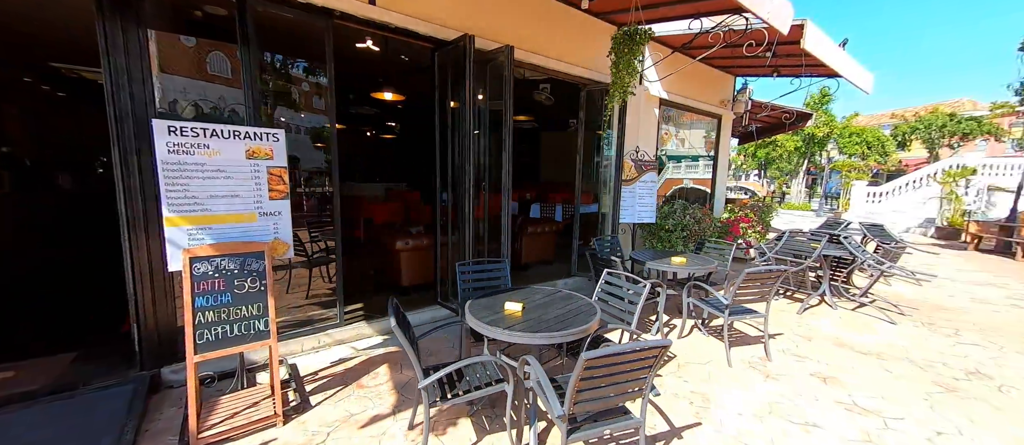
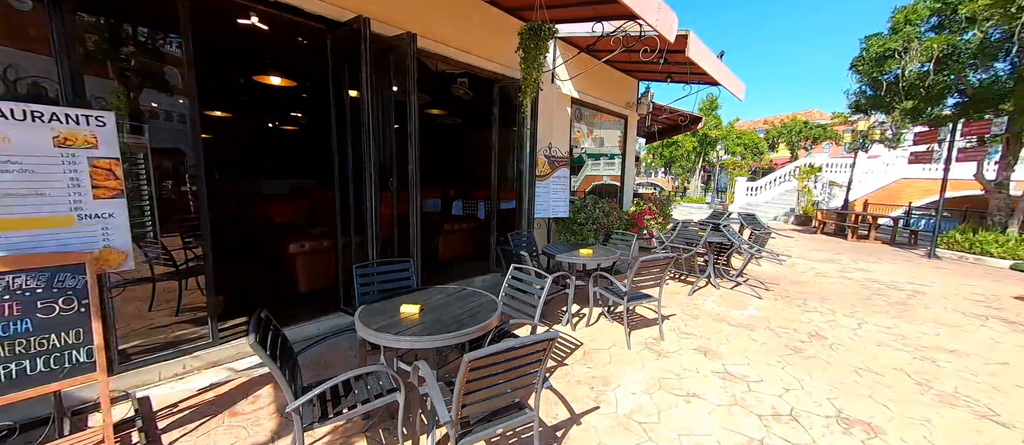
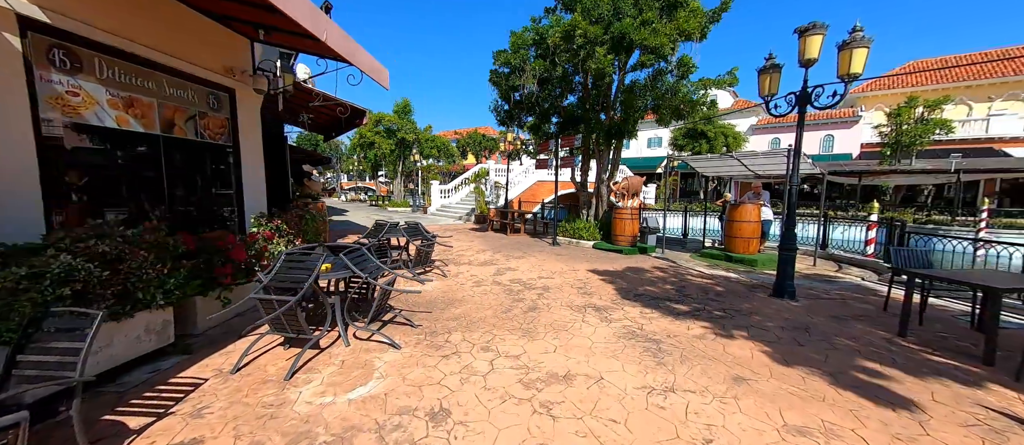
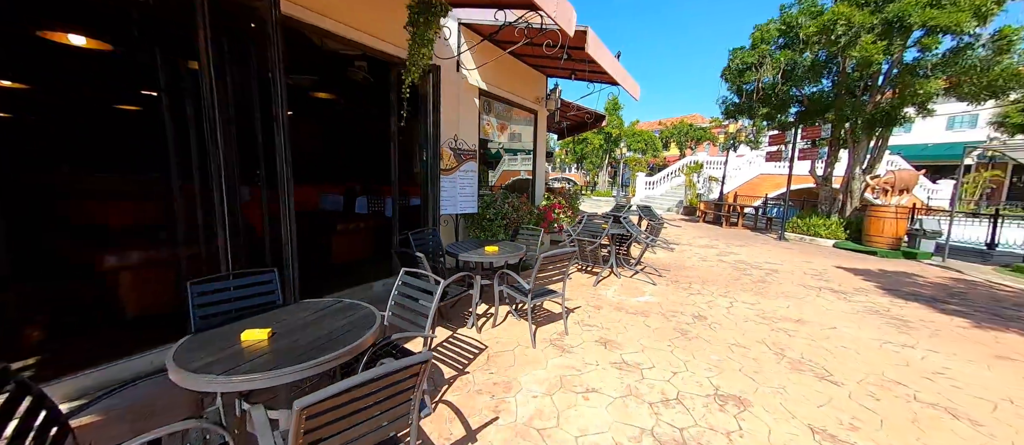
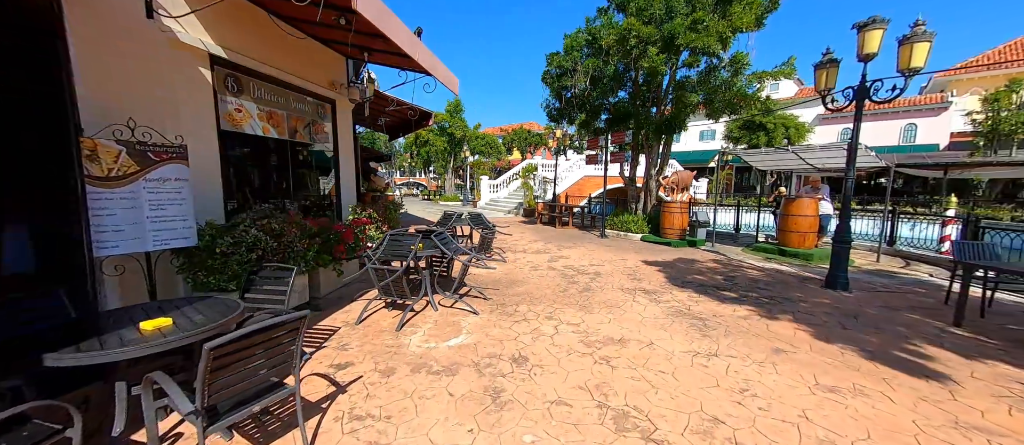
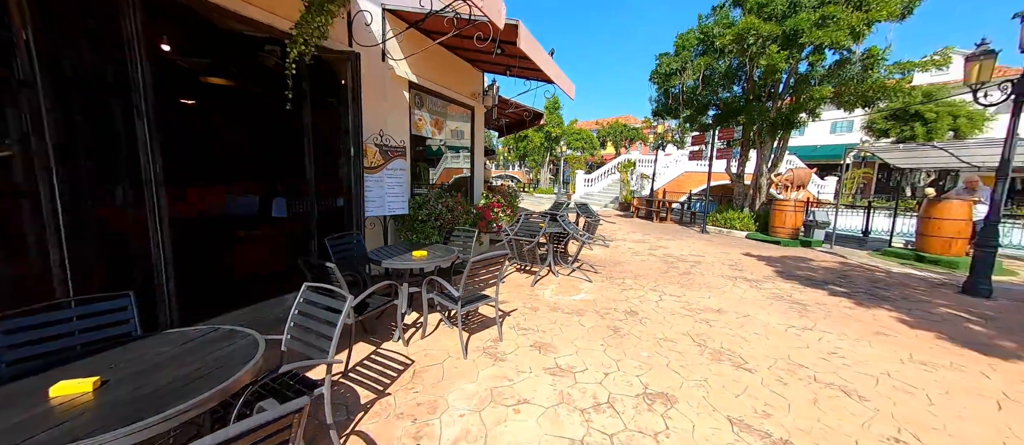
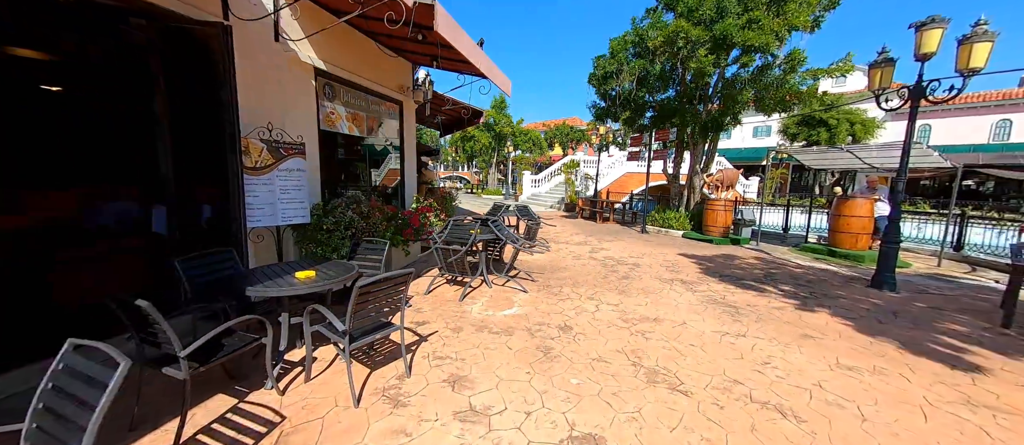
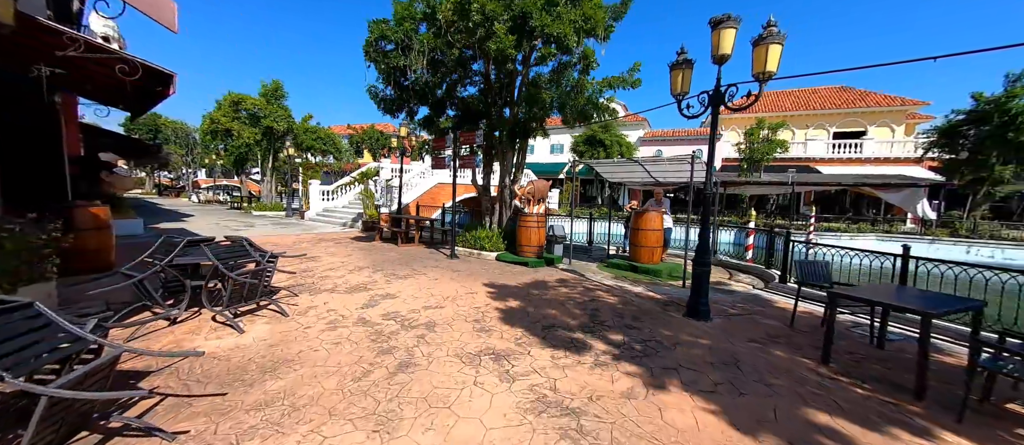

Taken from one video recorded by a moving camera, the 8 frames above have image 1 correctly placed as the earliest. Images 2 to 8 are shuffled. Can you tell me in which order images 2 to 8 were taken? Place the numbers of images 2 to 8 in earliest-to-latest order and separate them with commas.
2, 4, 6, 7, 5, 3, 8
